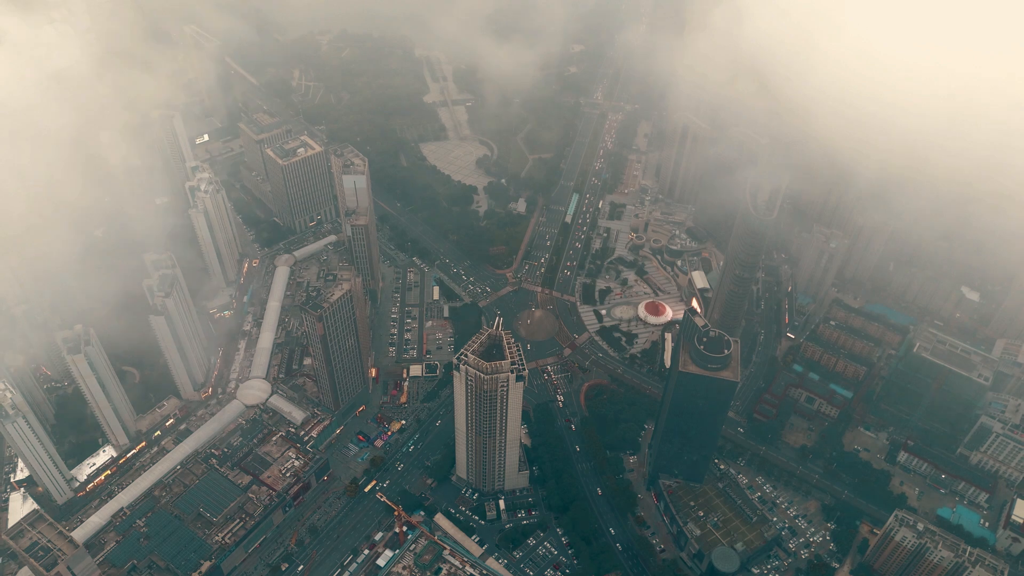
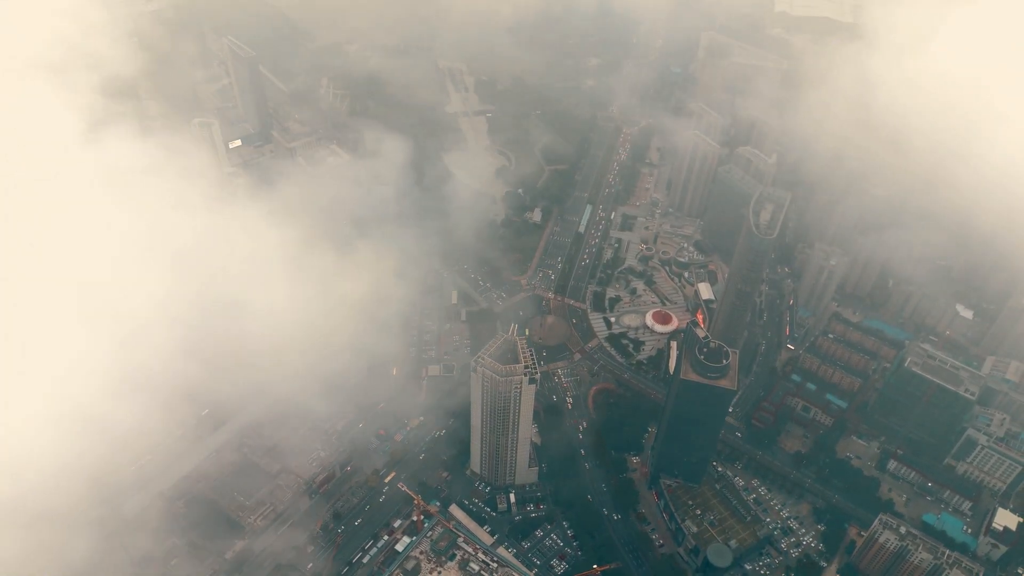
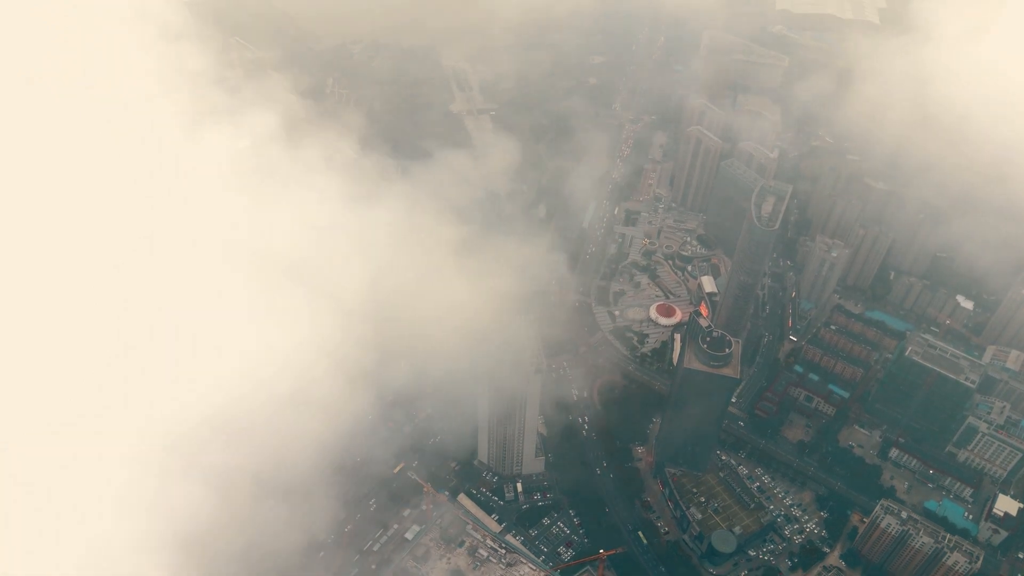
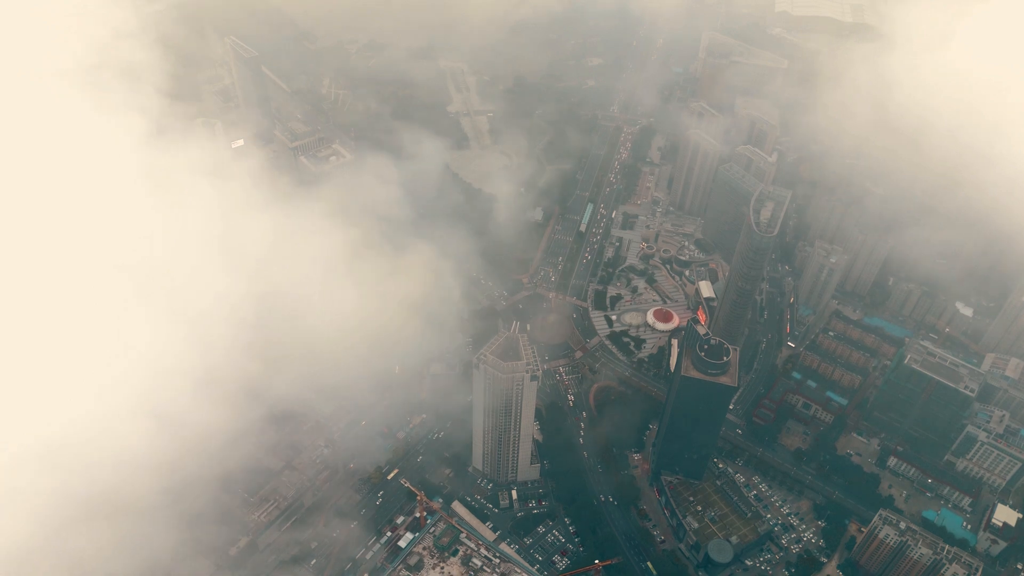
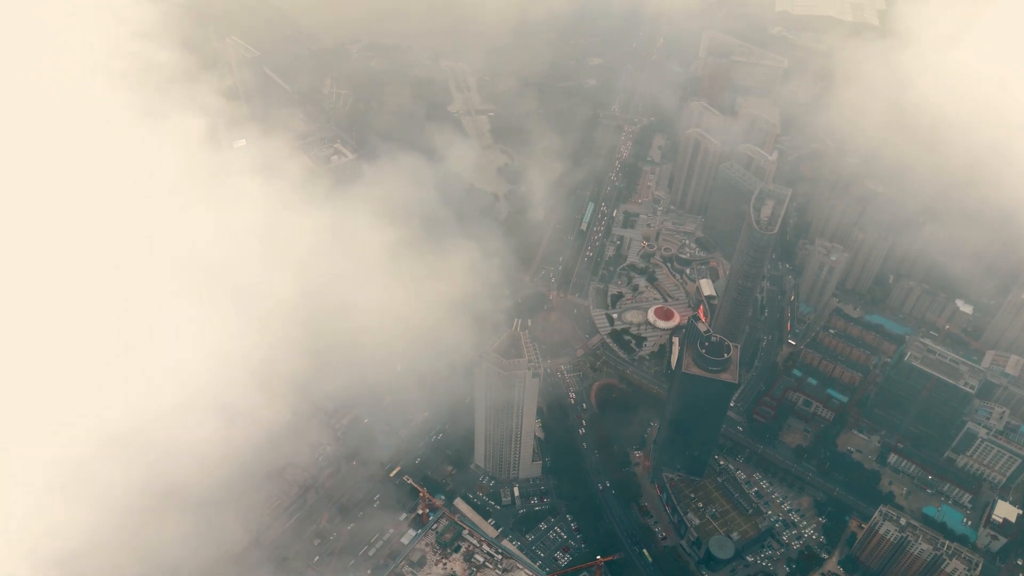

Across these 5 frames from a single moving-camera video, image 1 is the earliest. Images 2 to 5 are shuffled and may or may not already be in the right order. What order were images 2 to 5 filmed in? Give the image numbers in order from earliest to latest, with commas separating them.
2, 4, 5, 3
